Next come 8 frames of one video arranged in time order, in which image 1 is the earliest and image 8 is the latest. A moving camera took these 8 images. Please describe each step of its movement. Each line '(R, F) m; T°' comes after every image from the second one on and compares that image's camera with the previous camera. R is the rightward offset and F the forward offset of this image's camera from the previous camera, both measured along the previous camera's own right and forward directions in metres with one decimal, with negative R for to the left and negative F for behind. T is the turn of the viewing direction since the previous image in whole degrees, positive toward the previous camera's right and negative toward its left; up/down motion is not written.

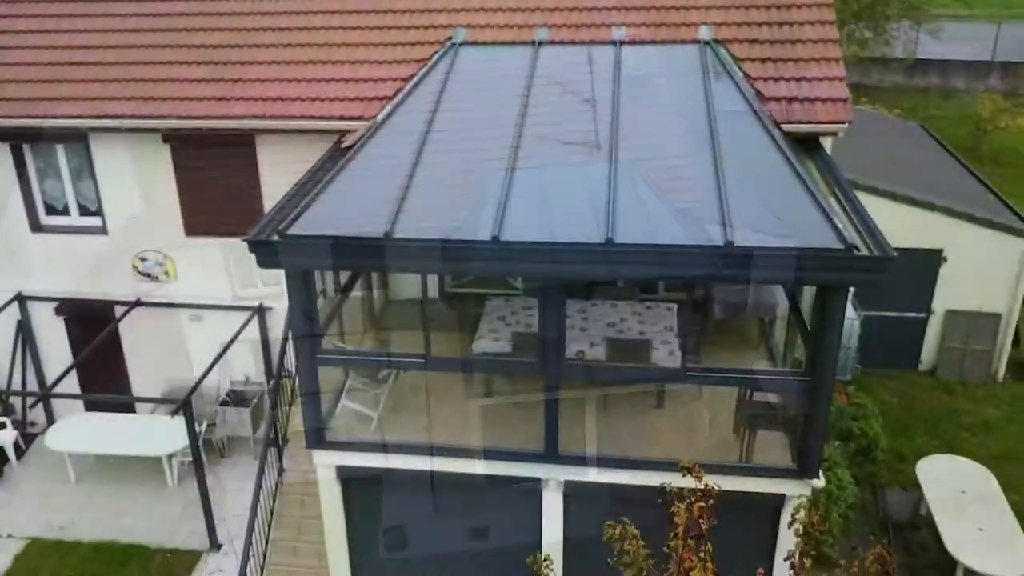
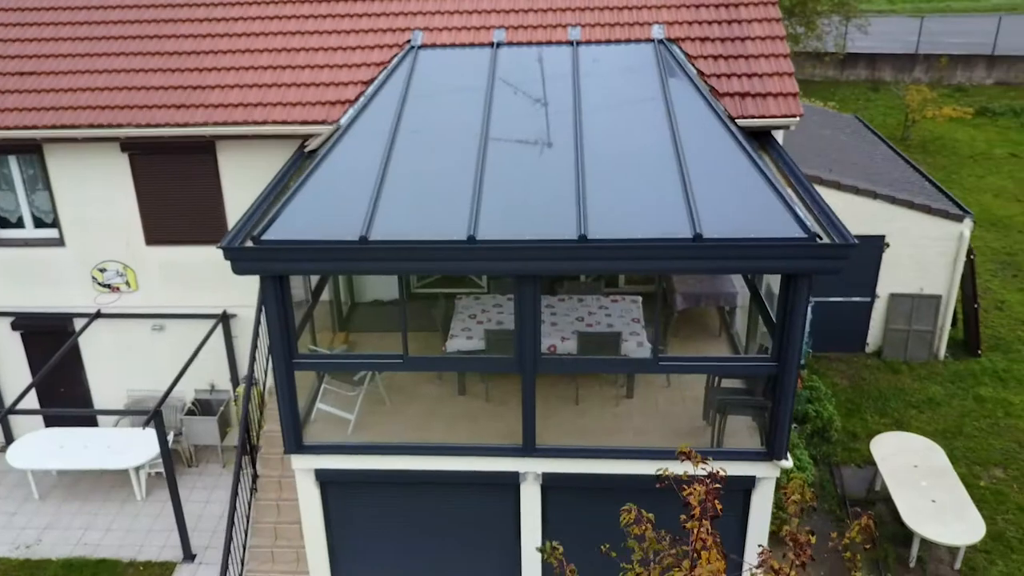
(-0.3, -0.2) m; +4°
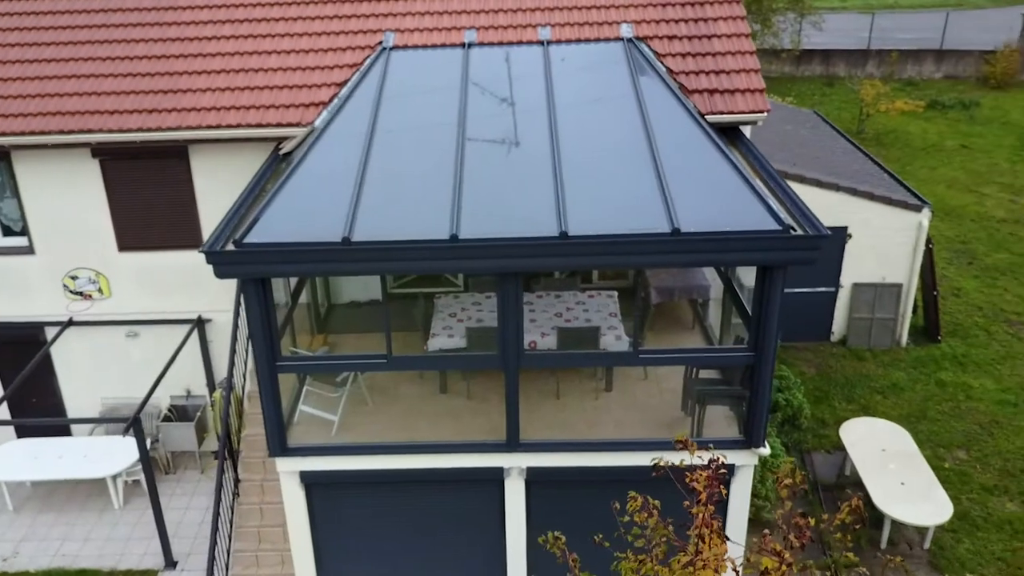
(-0.2, -0.1) m; +3°
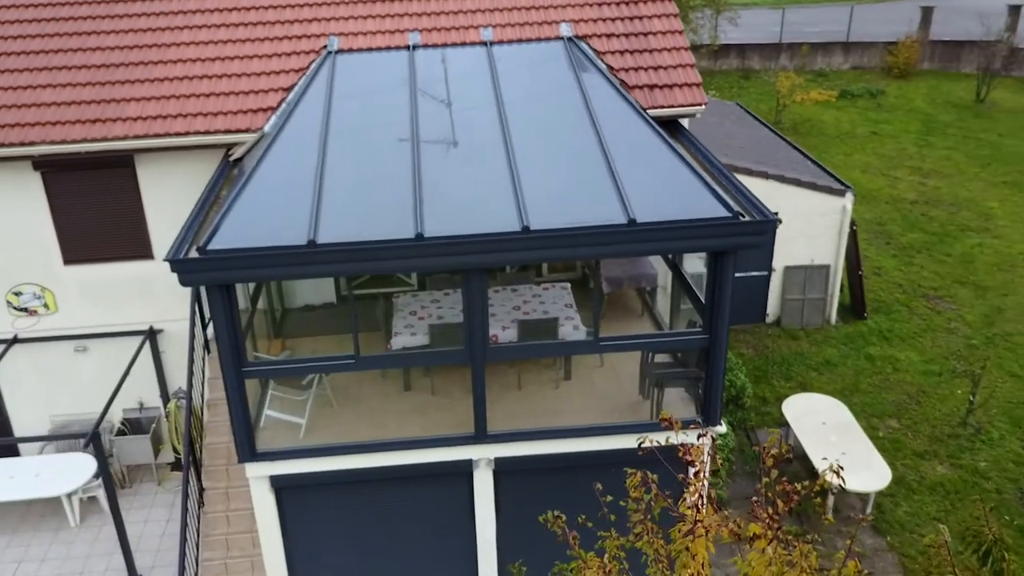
(-0.4, -0.2) m; +5°
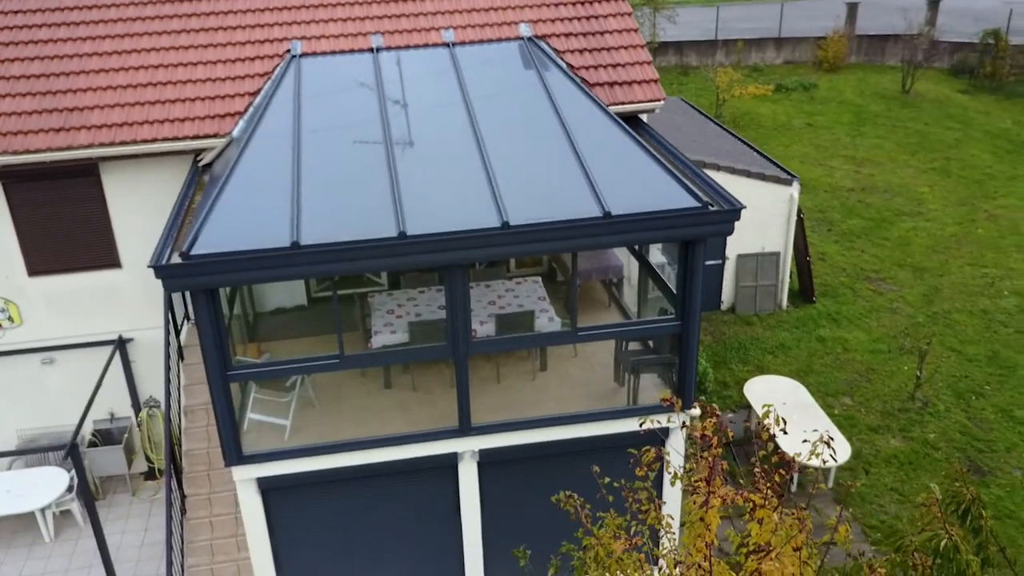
(-0.4, -0.2) m; +4°
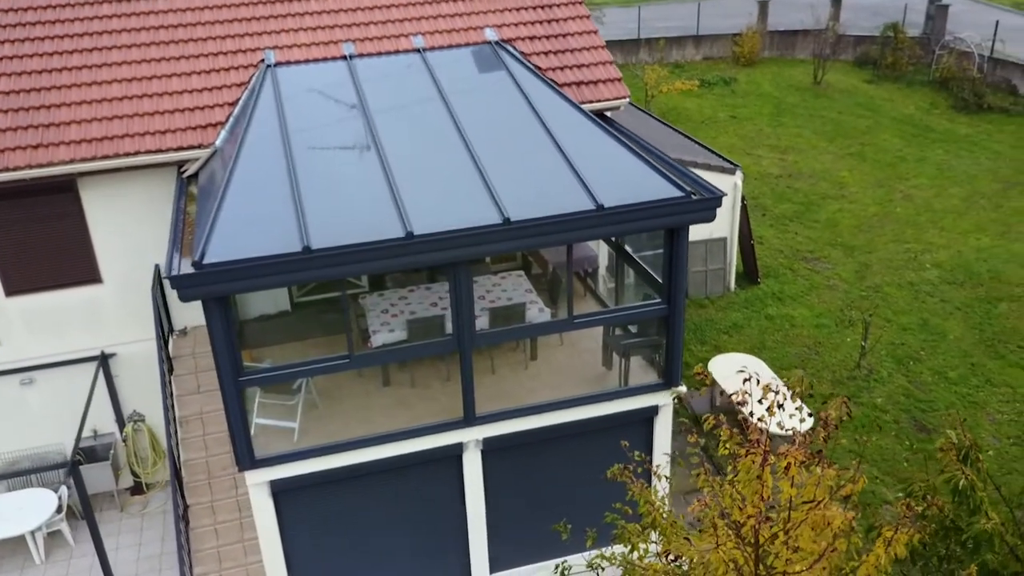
(-0.9, -0.4) m; +6°
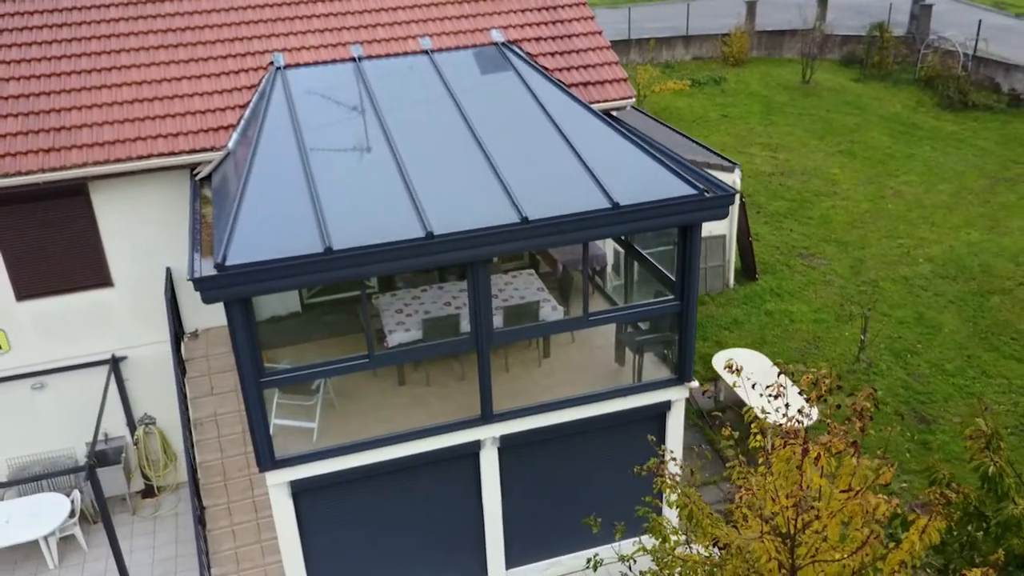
(-0.4, -0.1) m; +1°
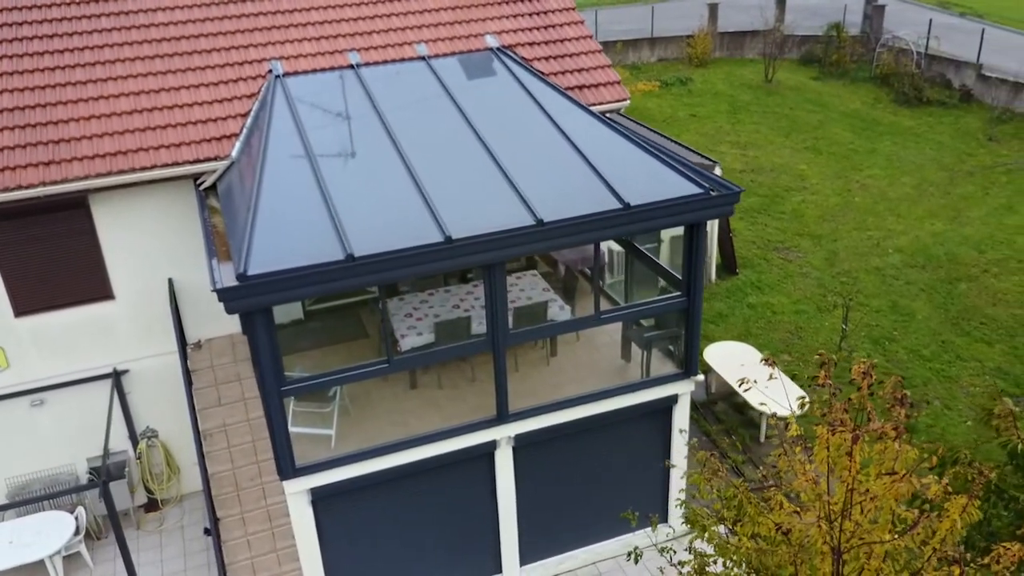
(-0.7, -0.1) m; +3°
